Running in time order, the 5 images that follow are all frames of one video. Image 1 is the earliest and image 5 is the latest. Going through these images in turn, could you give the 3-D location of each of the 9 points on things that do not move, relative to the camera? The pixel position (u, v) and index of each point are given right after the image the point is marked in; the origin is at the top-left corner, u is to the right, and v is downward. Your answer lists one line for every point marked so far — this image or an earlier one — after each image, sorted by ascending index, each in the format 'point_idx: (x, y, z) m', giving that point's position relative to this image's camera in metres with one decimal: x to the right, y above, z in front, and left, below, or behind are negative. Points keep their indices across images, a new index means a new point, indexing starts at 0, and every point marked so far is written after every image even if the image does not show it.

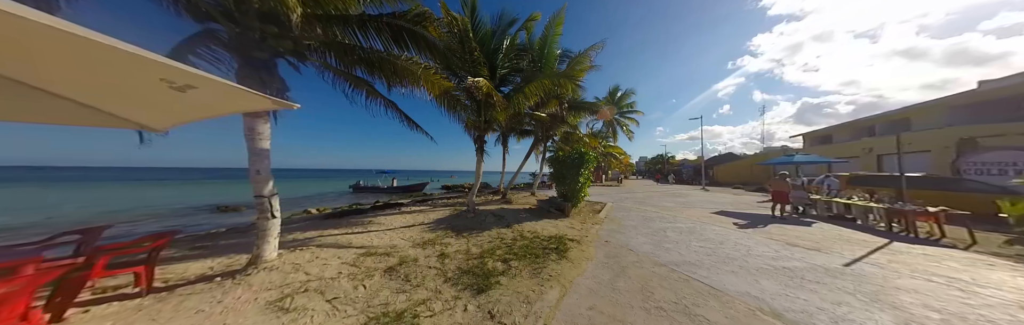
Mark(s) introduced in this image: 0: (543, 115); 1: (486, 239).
0: (+1.4, +2.1, +8.6) m
1: (-0.7, -1.9, +4.9) m
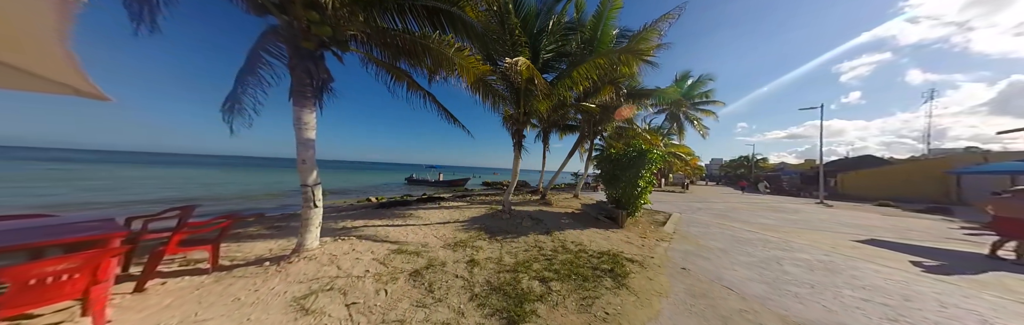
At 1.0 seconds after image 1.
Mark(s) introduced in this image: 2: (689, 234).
0: (+3.1, +2.2, +7.4) m
1: (+0.2, -1.9, +4.2) m
2: (+5.1, -2.1, +5.5) m
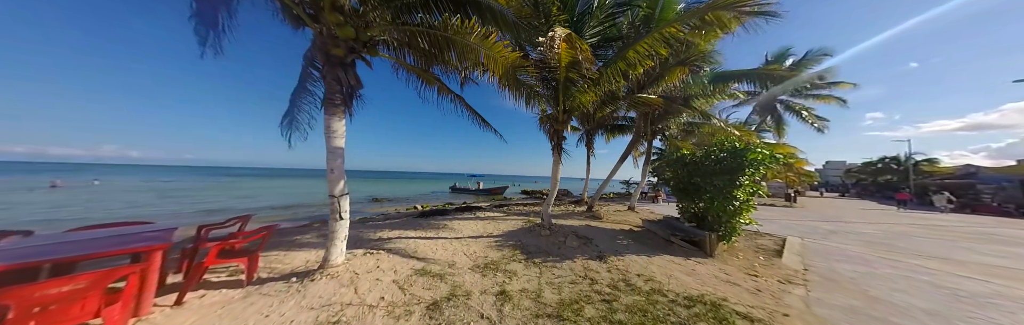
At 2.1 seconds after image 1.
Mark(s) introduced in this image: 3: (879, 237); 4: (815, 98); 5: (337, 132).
0: (+4.4, +2.0, +6.0) m
1: (+0.9, -2.0, +3.3) m
2: (+6.0, -2.1, +3.6) m
3: (+11.6, -2.3, +6.1) m
4: (+19.7, +4.2, +12.5) m
5: (-2.8, +0.5, +3.1) m
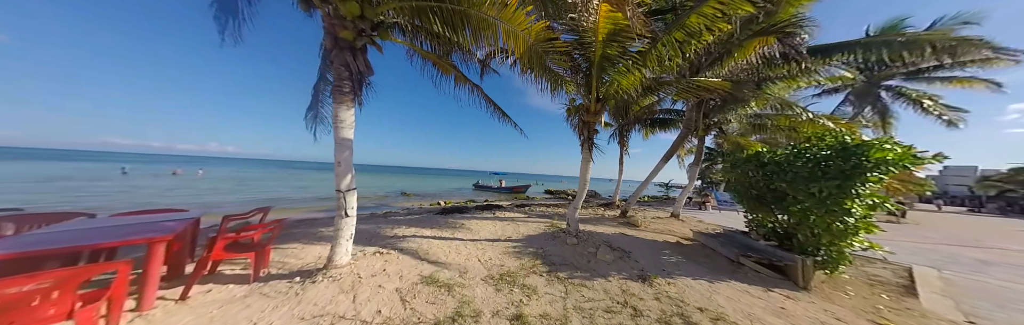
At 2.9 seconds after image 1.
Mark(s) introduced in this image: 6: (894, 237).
0: (+5.0, +2.0, +4.9) m
1: (+1.2, -1.9, +2.6) m
2: (+6.3, -2.1, +2.3) m
3: (+12.1, -2.4, +4.1) m
4: (+21.0, +4.0, +9.4) m
5: (-2.5, +0.6, +2.9) m
6: (+13.8, -2.6, +7.0) m
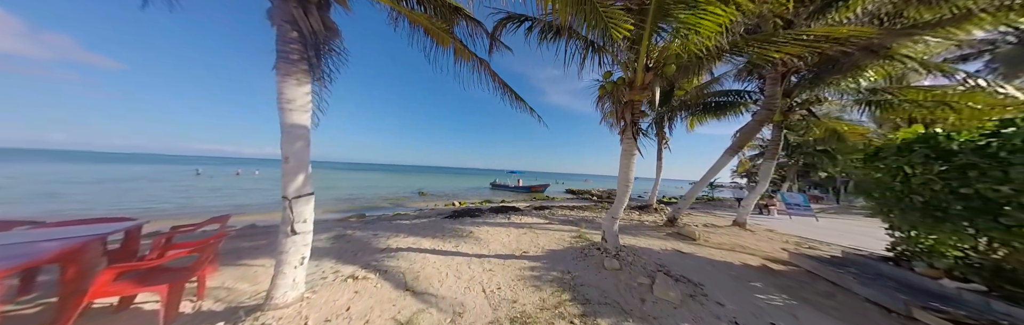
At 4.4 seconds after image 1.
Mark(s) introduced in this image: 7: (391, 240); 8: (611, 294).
0: (+5.3, +2.2, +3.3) m
1: (+1.3, -1.8, +1.5) m
2: (+6.3, -2.0, +0.6) m
3: (+12.4, -2.2, +1.9) m
4: (+21.6, +4.4, +6.3) m
5: (-2.4, +0.7, +2.1) m
6: (+14.3, -2.3, +4.6) m
7: (-2.6, -1.7, +4.2) m
8: (+1.4, -1.8, +2.5) m
